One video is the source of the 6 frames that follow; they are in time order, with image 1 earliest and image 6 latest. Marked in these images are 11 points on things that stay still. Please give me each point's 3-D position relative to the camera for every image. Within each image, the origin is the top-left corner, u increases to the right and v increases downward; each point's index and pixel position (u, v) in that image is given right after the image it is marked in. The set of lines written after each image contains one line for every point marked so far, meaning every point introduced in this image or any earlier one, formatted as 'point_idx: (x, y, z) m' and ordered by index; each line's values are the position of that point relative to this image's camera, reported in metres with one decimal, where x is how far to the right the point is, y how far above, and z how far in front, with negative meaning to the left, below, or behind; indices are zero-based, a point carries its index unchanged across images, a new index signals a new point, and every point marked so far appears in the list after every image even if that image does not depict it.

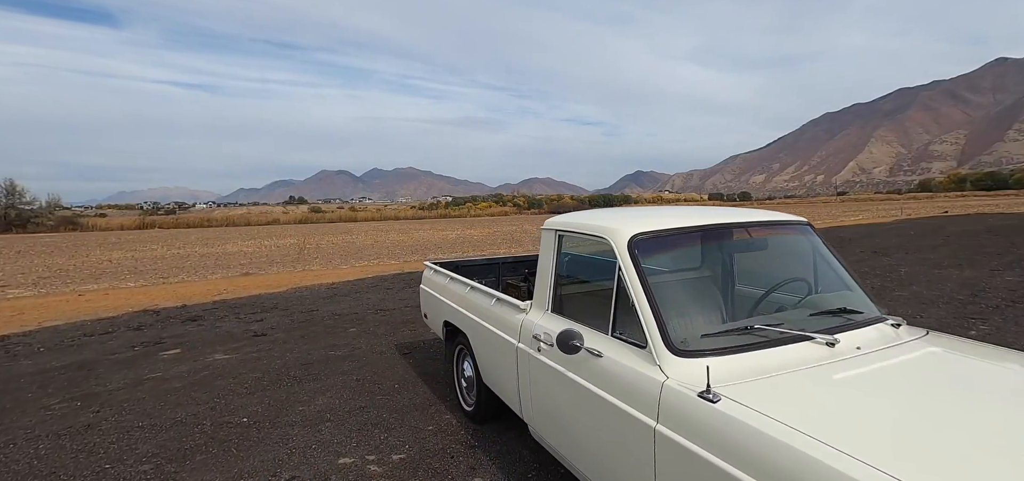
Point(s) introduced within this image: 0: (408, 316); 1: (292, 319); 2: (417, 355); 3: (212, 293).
0: (-1.9, -1.4, +8.6) m
1: (-4.1, -1.5, +8.6) m
2: (-1.3, -1.6, +6.2) m
3: (-7.7, -1.4, +11.9) m
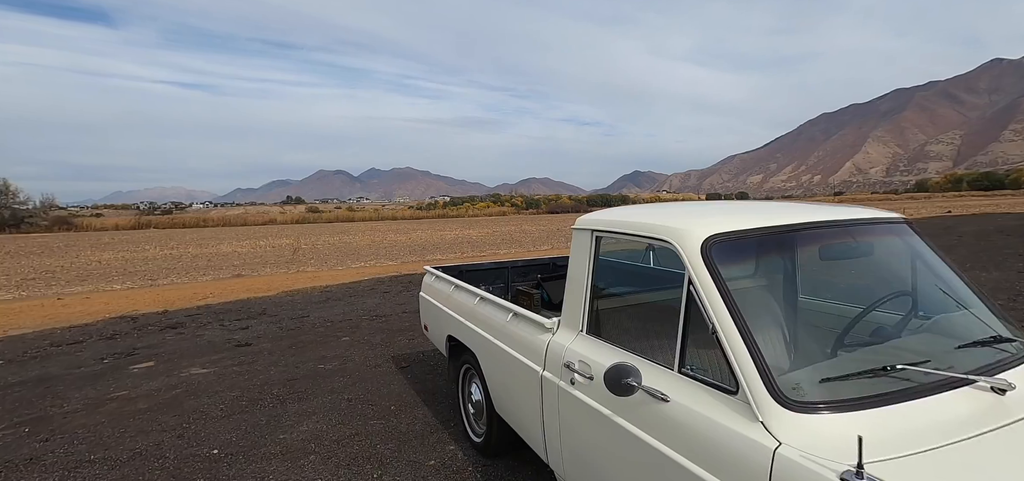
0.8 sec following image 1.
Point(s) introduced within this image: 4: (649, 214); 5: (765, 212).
0: (-1.8, -1.4, +8.0) m
1: (-4.0, -1.5, +7.9) m
2: (-1.2, -1.6, +5.6) m
3: (-7.6, -1.4, +11.2) m
4: (+0.7, +0.1, +2.5) m
5: (+1.2, +0.1, +2.2) m
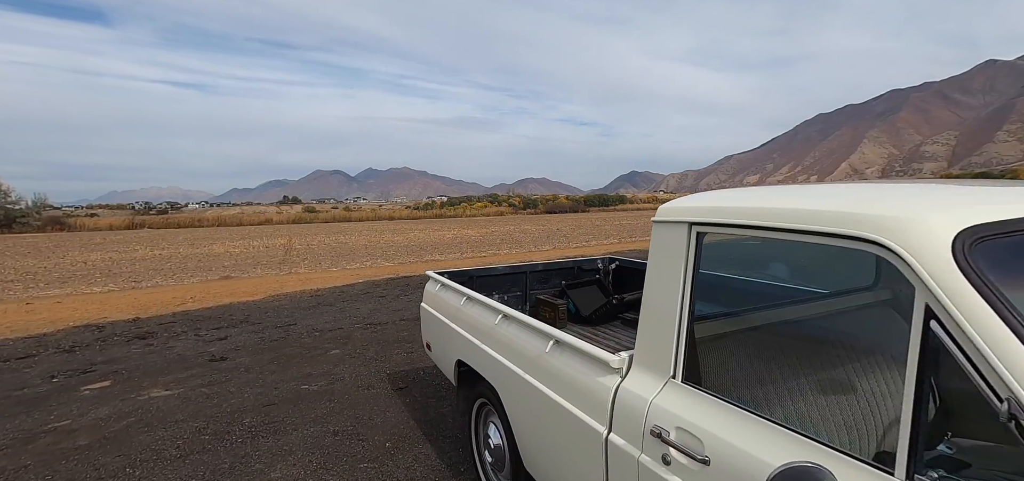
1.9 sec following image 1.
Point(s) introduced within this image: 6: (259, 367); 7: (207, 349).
0: (-1.7, -1.4, +7.2) m
1: (-3.8, -1.5, +7.1) m
2: (-1.0, -1.6, +4.8) m
3: (-7.4, -1.4, +10.3) m
4: (+0.9, +0.2, +1.6) m
5: (+1.4, +0.1, +1.4) m
6: (-3.1, -1.6, +5.7) m
7: (-4.3, -1.5, +6.5) m
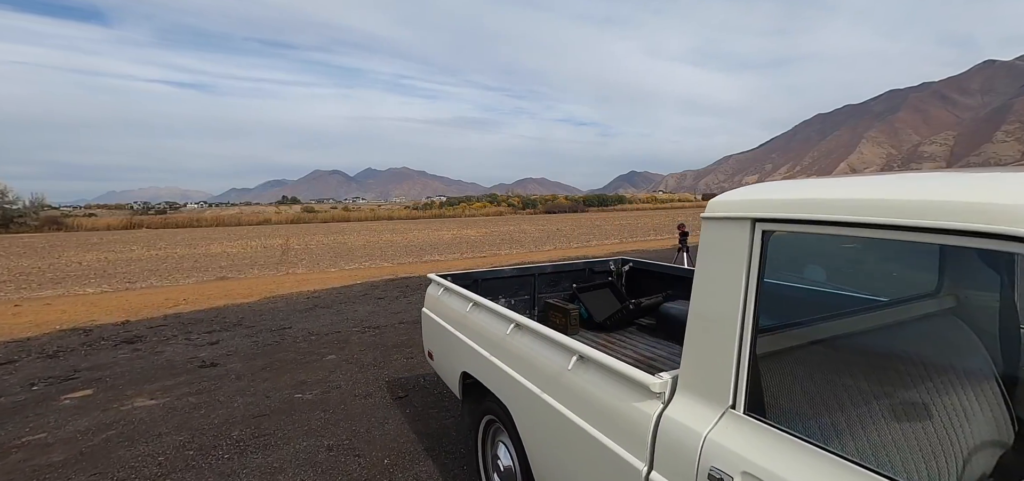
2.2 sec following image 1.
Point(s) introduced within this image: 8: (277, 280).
0: (-1.6, -1.4, +6.9) m
1: (-3.8, -1.5, +6.8) m
2: (-0.9, -1.6, +4.5) m
3: (-7.4, -1.4, +10.0) m
4: (+1.0, +0.1, +1.4) m
5: (+1.4, +0.1, +1.1) m
6: (-3.1, -1.6, +5.4) m
7: (-4.2, -1.5, +6.2) m
8: (-7.5, -1.3, +14.9) m
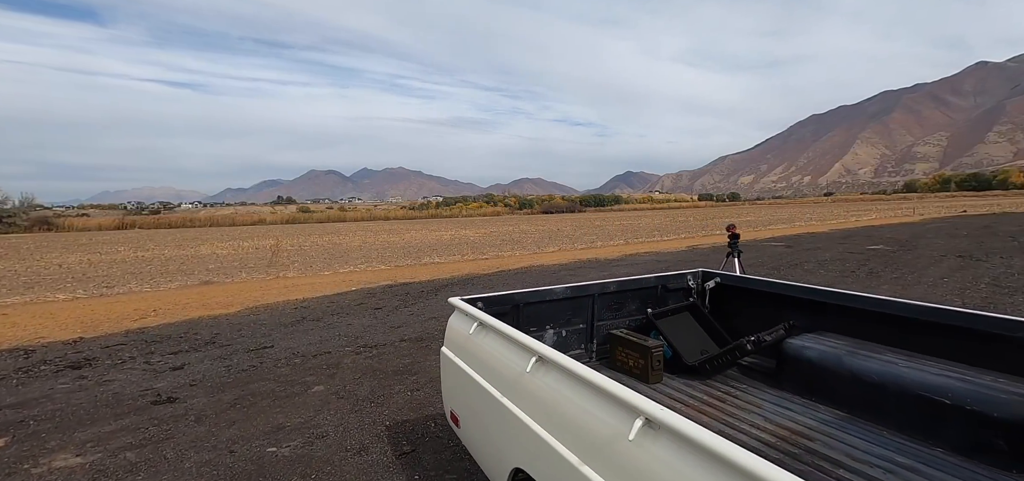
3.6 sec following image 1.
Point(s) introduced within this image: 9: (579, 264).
0: (-1.3, -1.5, +5.8) m
1: (-3.5, -1.5, +5.7) m
2: (-0.6, -1.6, +3.4) m
3: (-7.1, -1.4, +8.9) m
4: (+1.3, +0.1, +0.2) m
5: (+1.8, +0.1, 0.0) m
6: (-2.8, -1.6, +4.3) m
7: (-3.9, -1.6, +5.1) m
8: (-7.3, -1.3, +13.7) m
9: (+2.2, -0.8, +15.1) m
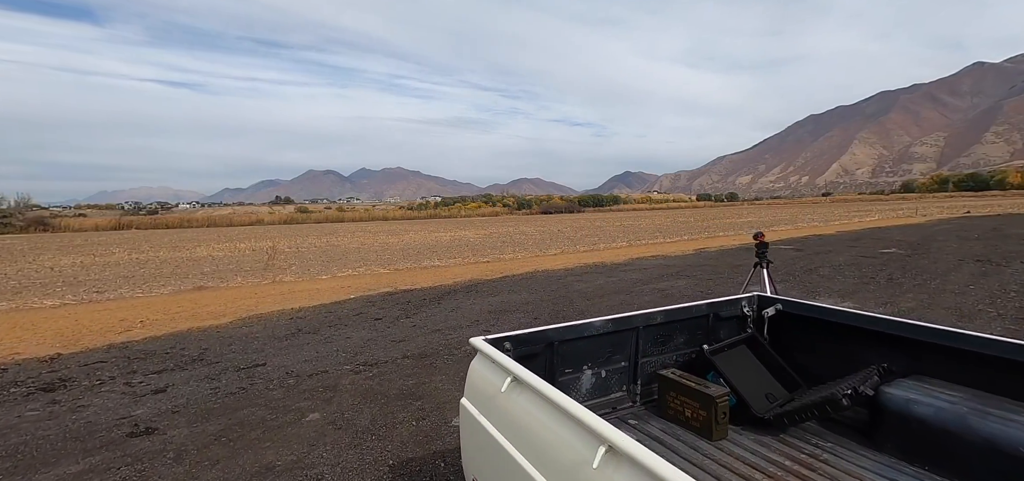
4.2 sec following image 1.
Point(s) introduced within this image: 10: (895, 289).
0: (-1.2, -1.6, +5.3) m
1: (-3.3, -1.7, +5.2) m
2: (-0.5, -1.7, +2.9) m
3: (-7.0, -1.5, +8.4) m
4: (+1.5, 0.0, -0.2) m
5: (+1.9, 0.0, -0.5) m
6: (-2.6, -1.7, +3.8) m
7: (-3.8, -1.7, +4.6) m
8: (-7.1, -1.4, +13.2) m
9: (+2.3, -0.9, +14.6) m
10: (+8.1, -1.0, +9.8) m
